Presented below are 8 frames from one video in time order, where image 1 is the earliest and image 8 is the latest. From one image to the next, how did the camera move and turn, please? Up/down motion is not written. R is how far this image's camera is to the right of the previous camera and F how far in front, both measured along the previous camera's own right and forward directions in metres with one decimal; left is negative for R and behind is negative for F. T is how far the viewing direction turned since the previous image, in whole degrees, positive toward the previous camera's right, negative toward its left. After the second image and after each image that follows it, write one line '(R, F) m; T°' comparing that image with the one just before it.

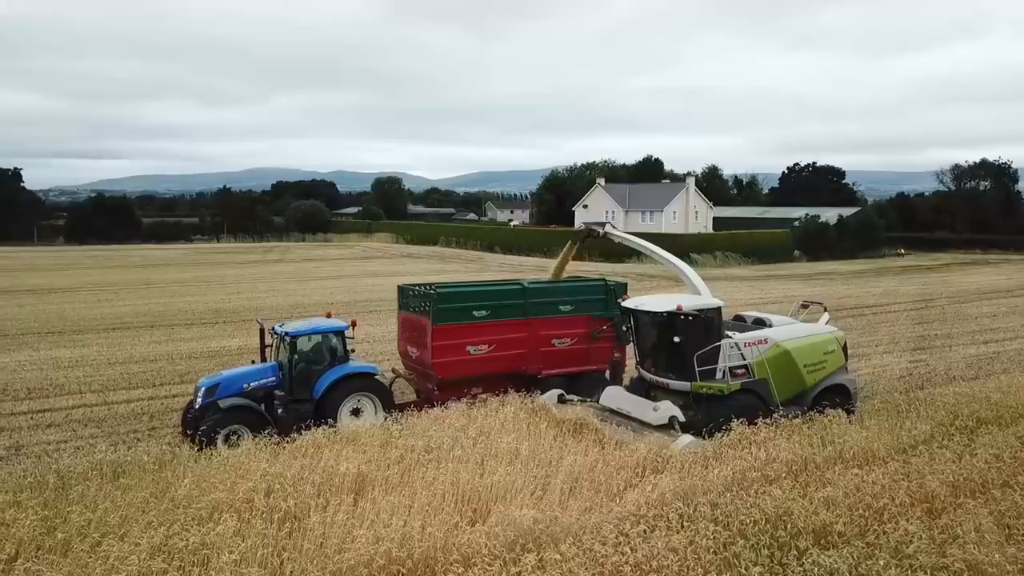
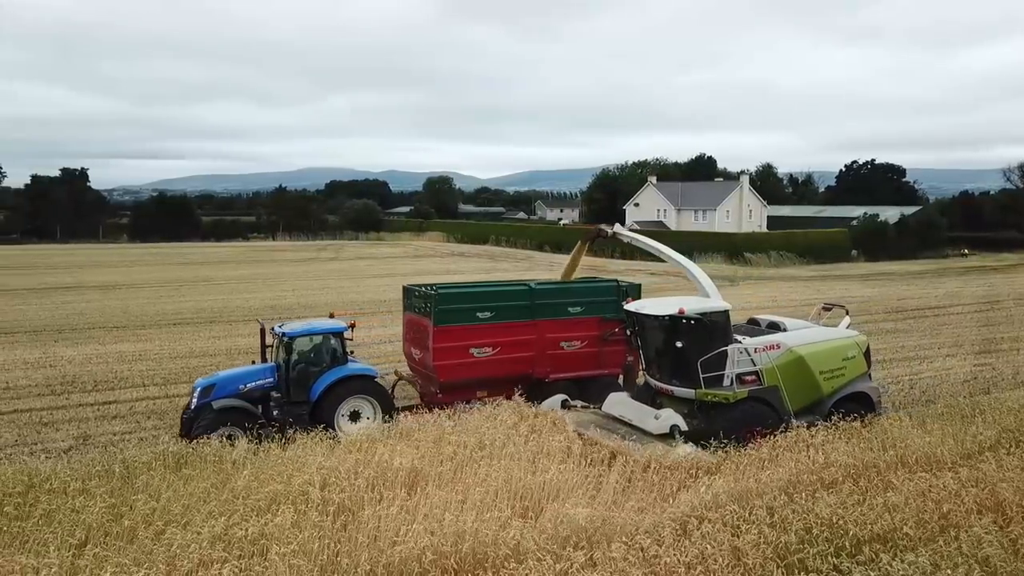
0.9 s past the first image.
(+0.5, +0.4) m; -3°
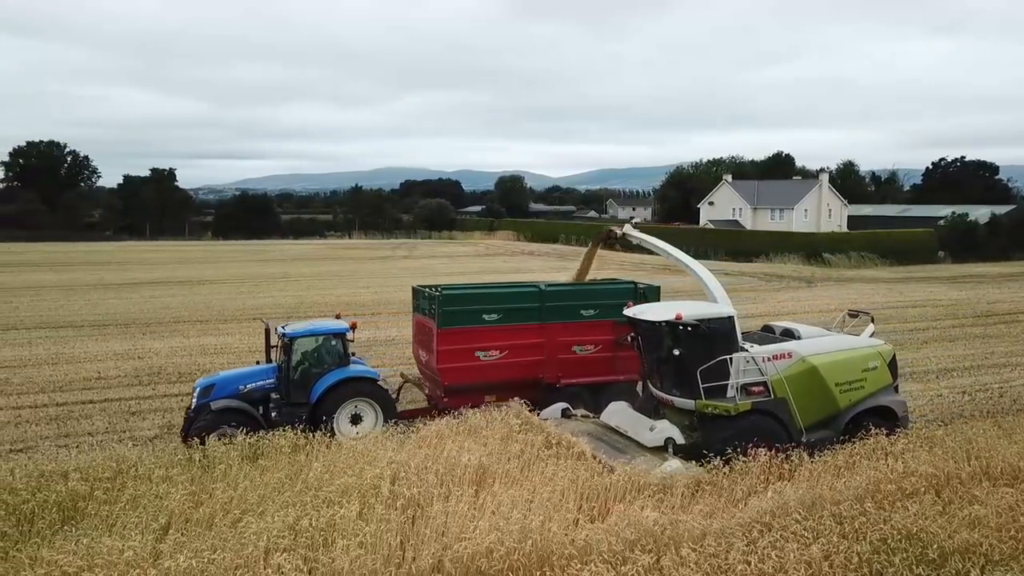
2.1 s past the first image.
(+0.7, +0.4) m; -5°
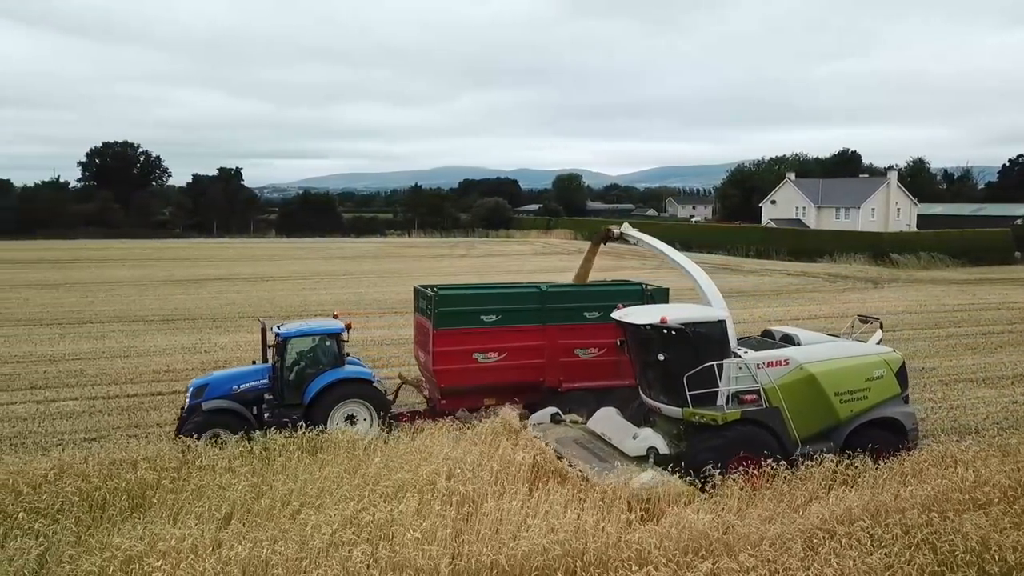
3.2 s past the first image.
(+0.7, +0.2) m; -4°
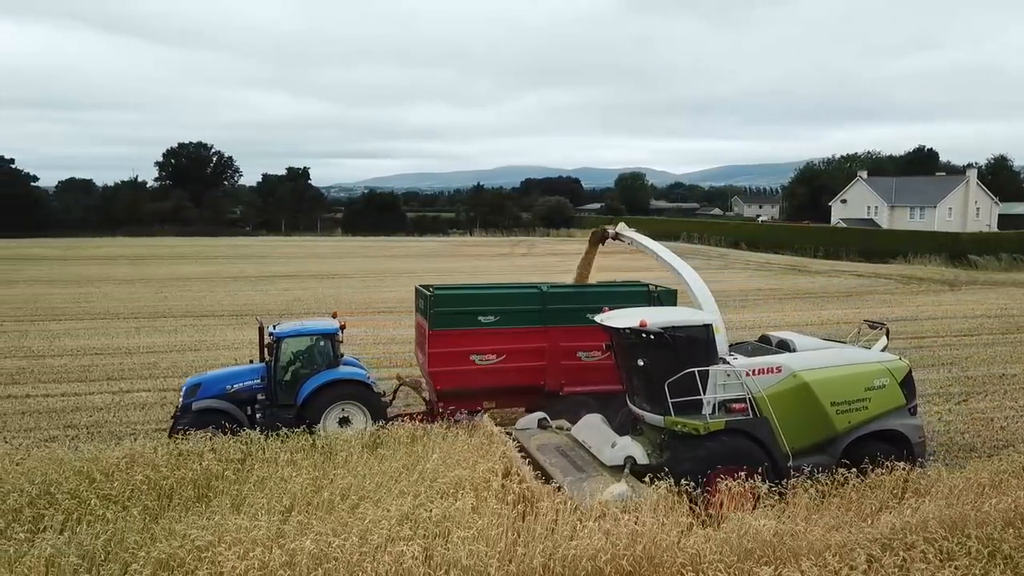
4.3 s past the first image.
(+0.7, +0.2) m; -4°
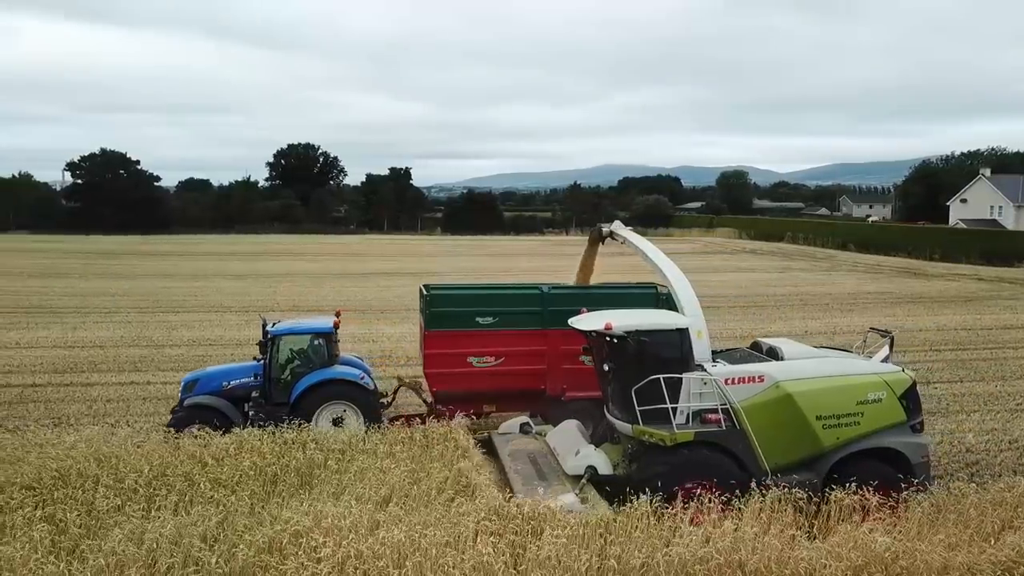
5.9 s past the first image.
(+1.0, +0.3) m; -6°
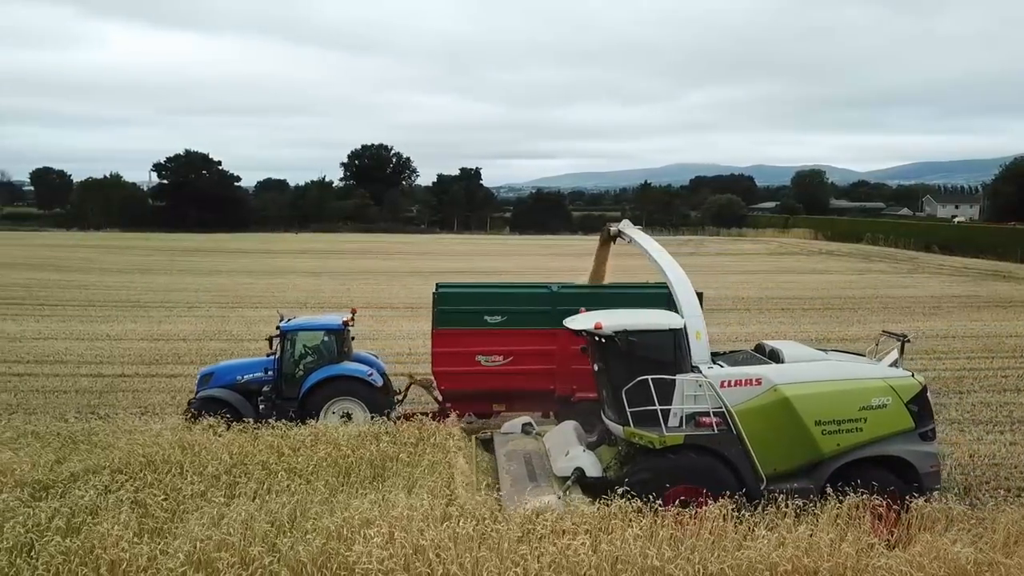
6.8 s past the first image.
(+0.6, +0.1) m; -4°
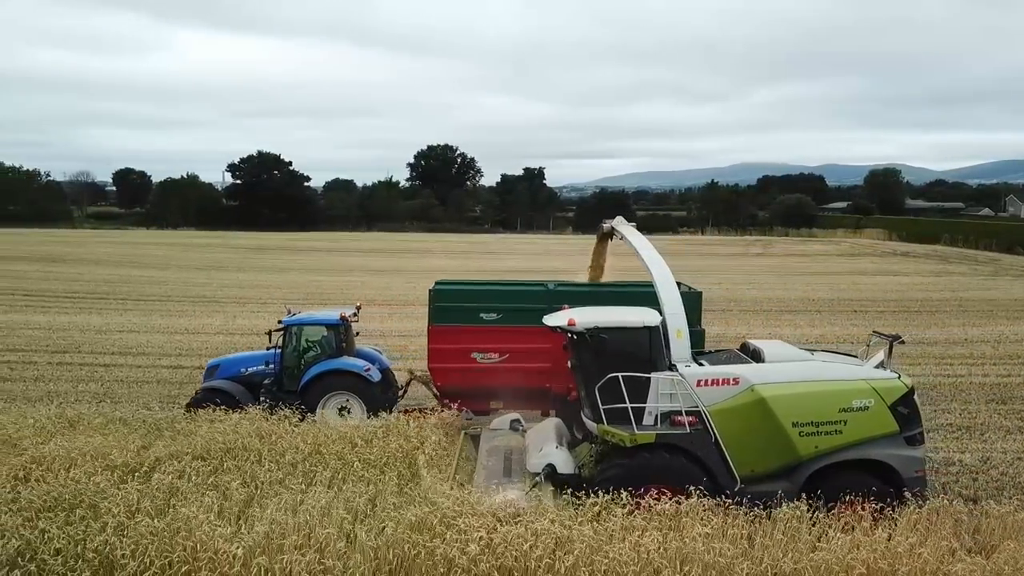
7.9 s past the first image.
(+0.6, 0.0) m; -4°
